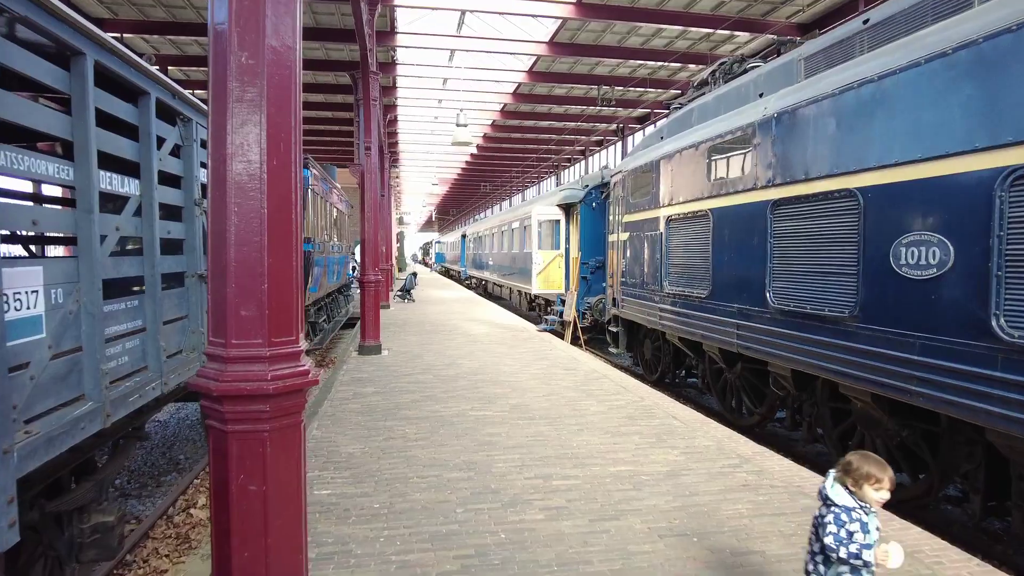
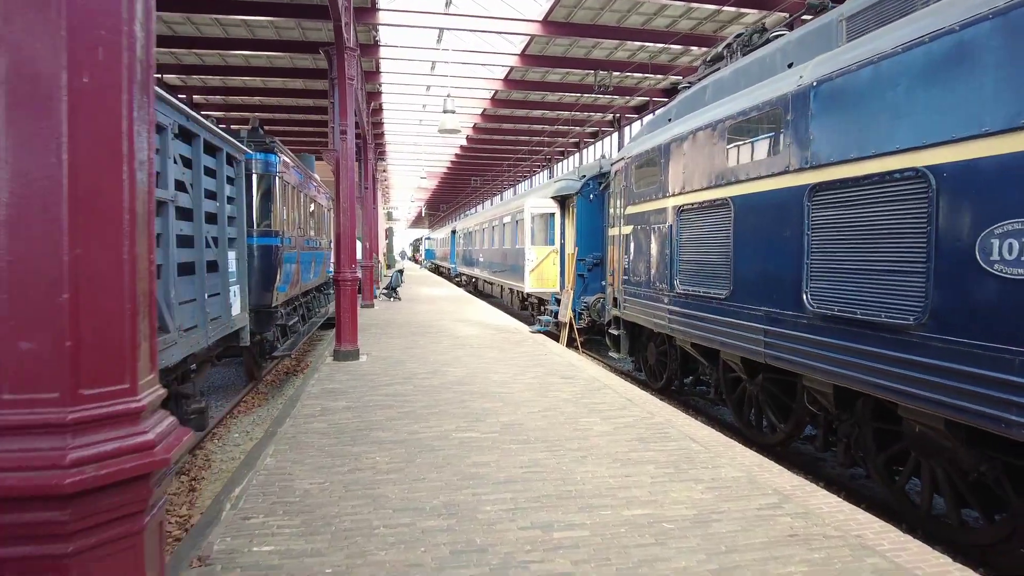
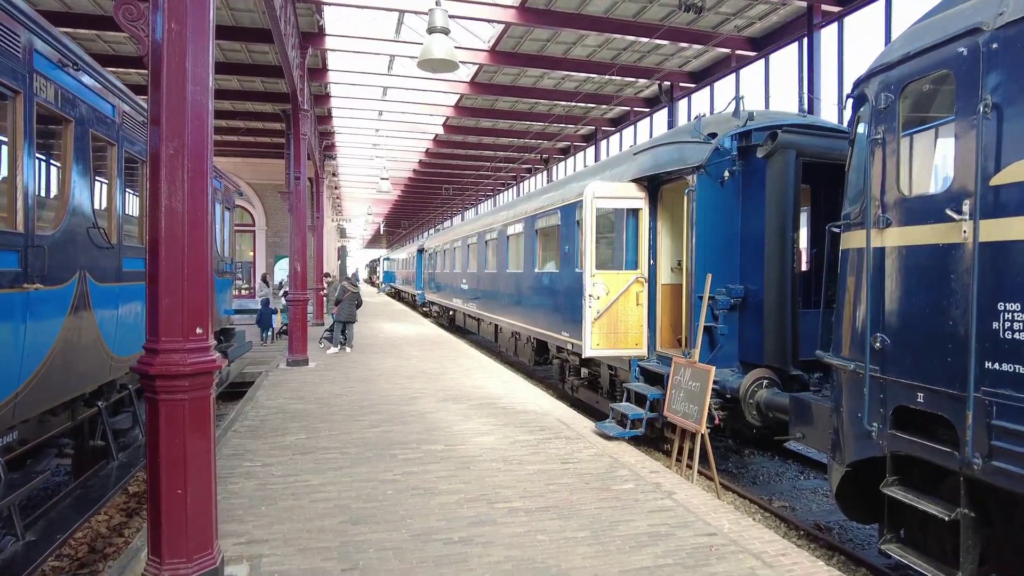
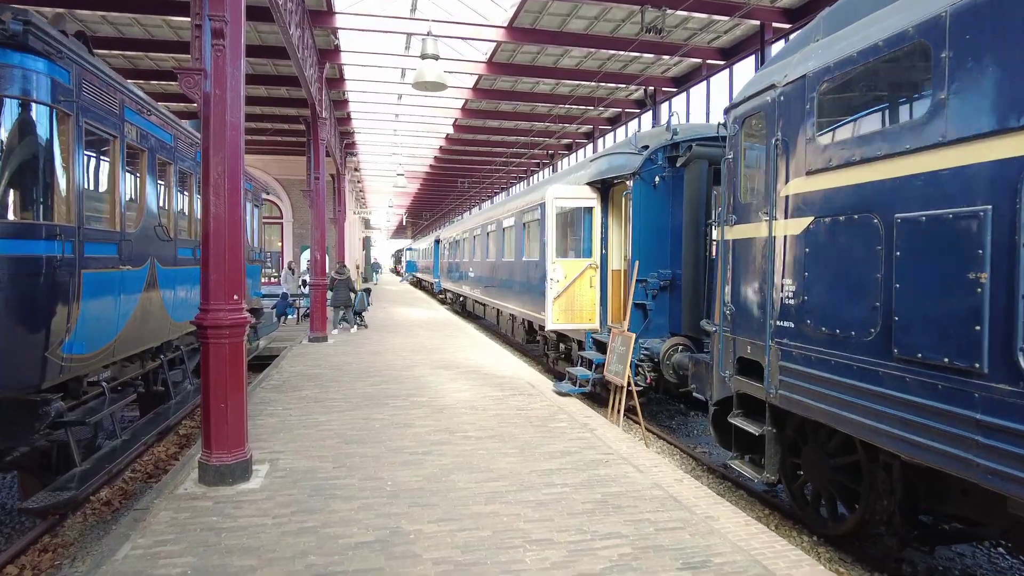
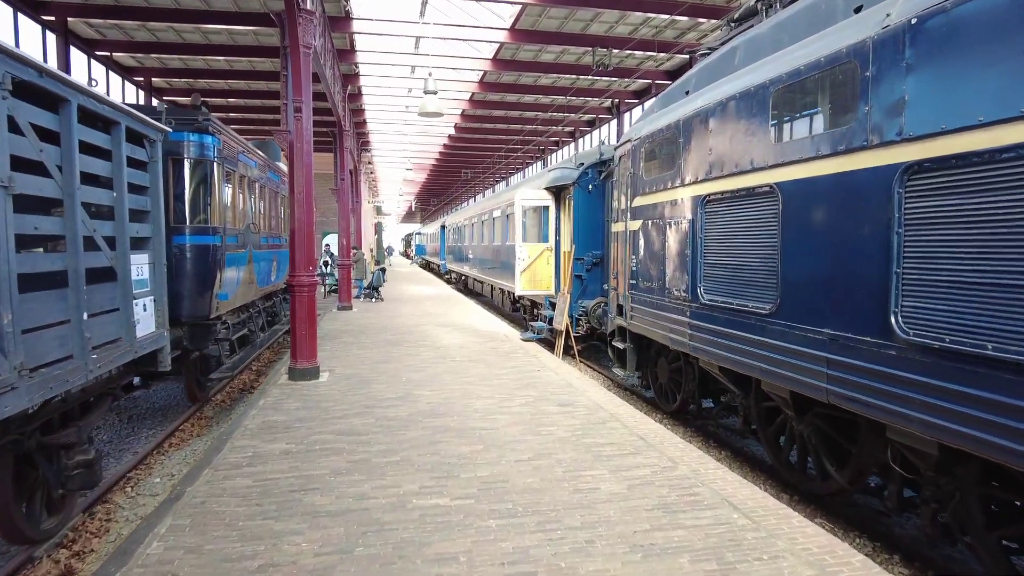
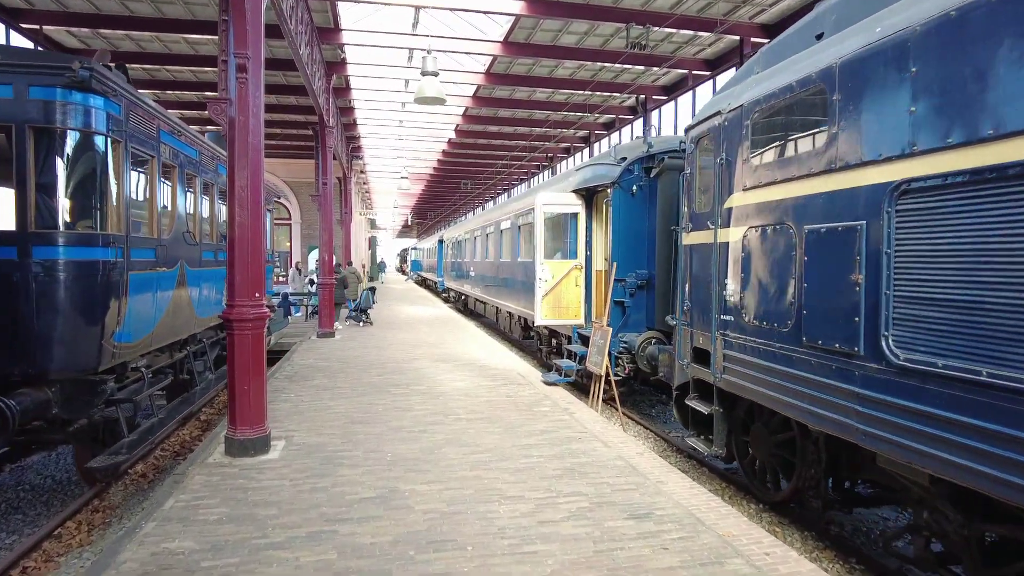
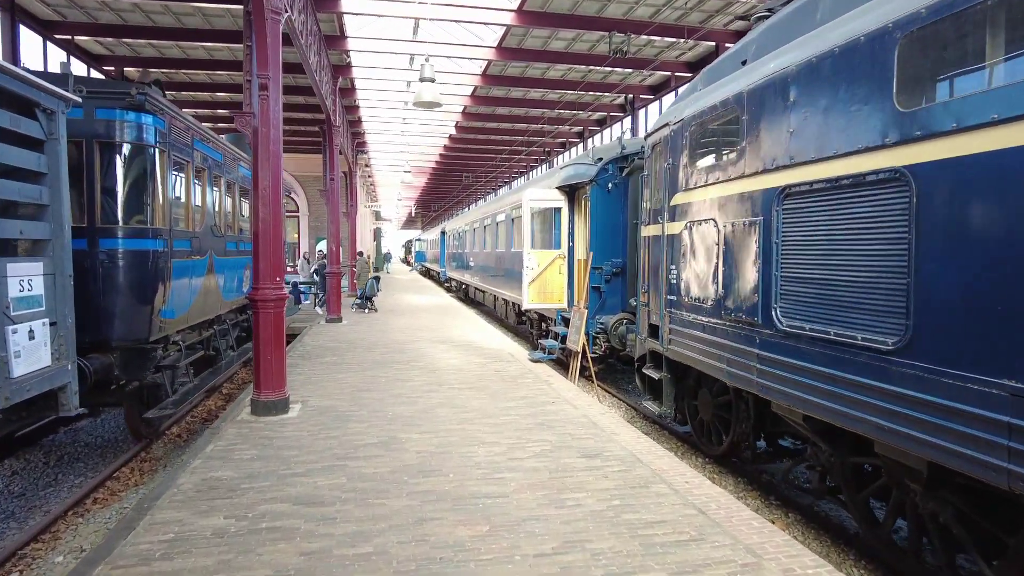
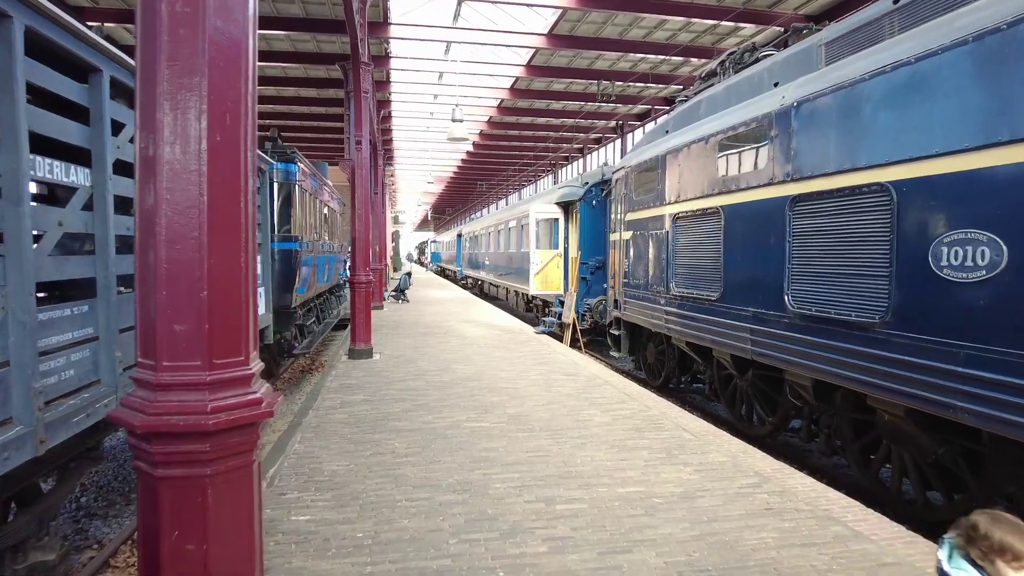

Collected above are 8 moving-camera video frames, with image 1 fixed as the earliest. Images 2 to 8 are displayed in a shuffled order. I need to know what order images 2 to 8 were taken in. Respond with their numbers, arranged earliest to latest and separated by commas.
8, 2, 5, 7, 6, 4, 3
